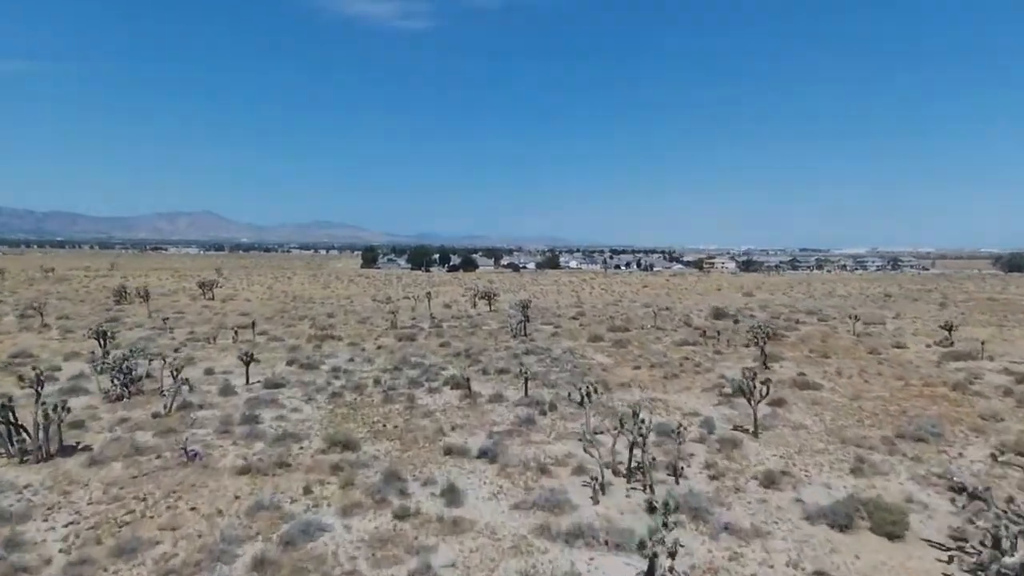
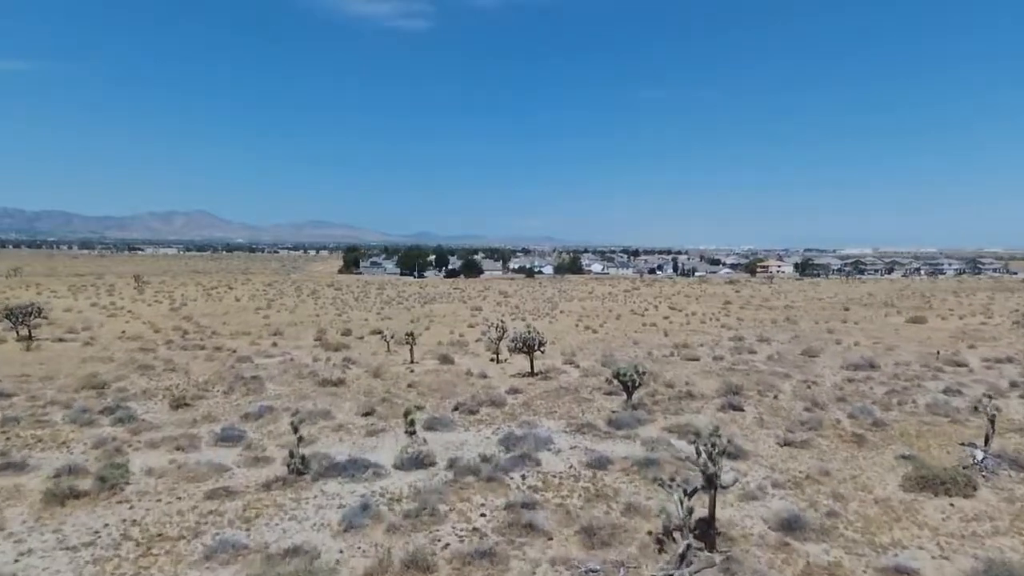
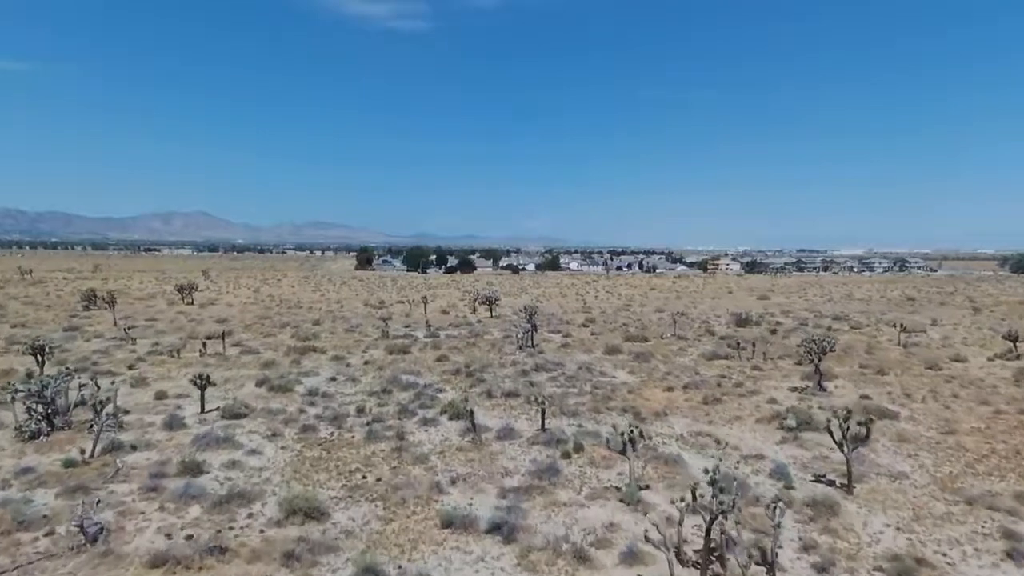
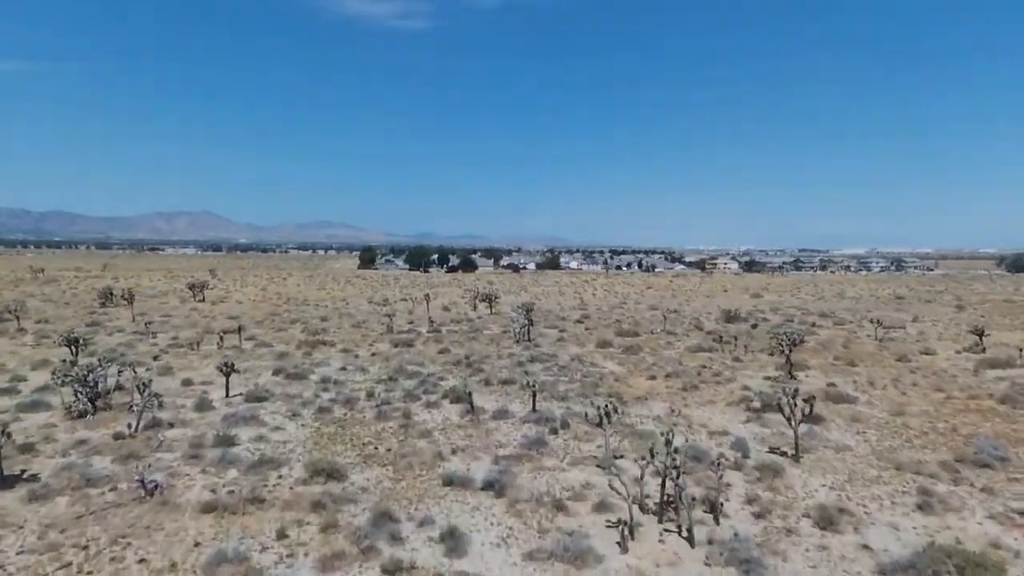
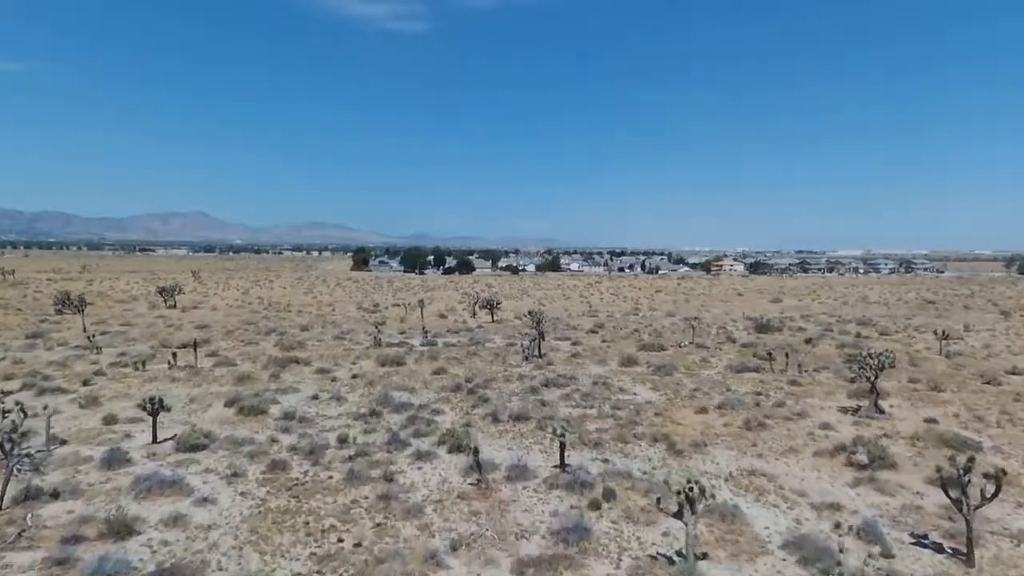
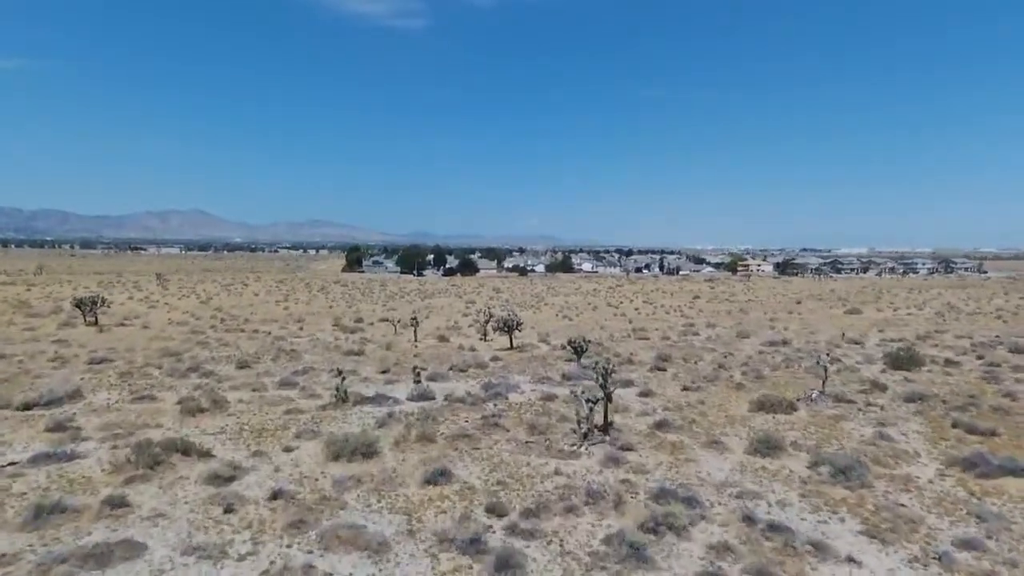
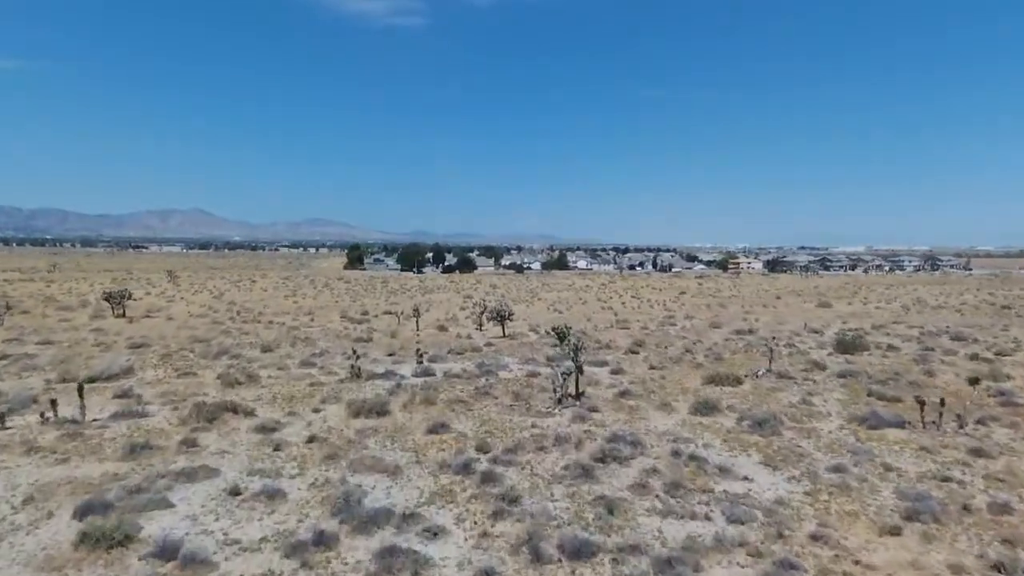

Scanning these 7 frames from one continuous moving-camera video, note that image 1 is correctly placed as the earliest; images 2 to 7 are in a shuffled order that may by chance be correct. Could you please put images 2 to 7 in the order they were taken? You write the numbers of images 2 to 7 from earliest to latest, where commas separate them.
4, 3, 5, 7, 6, 2
